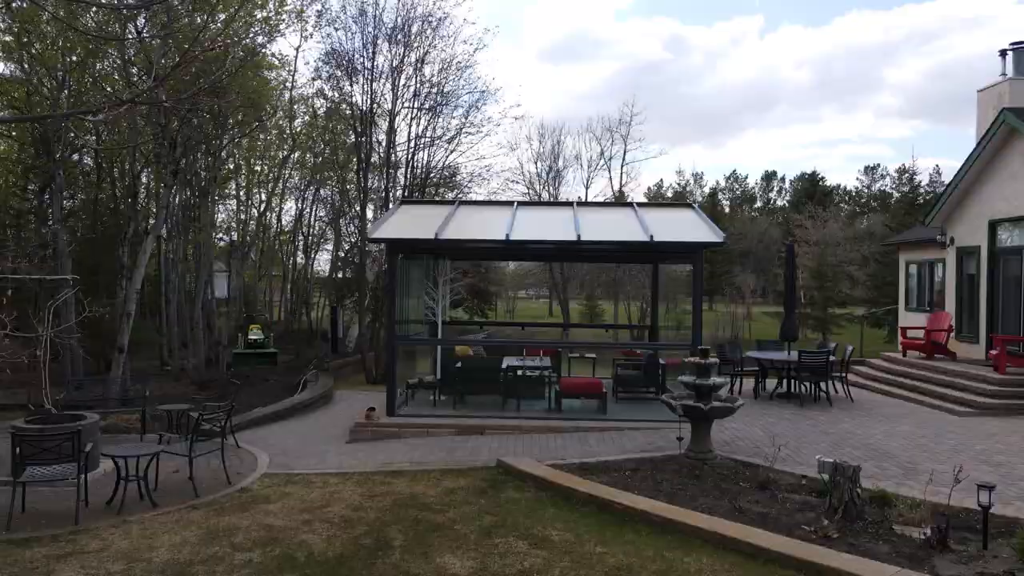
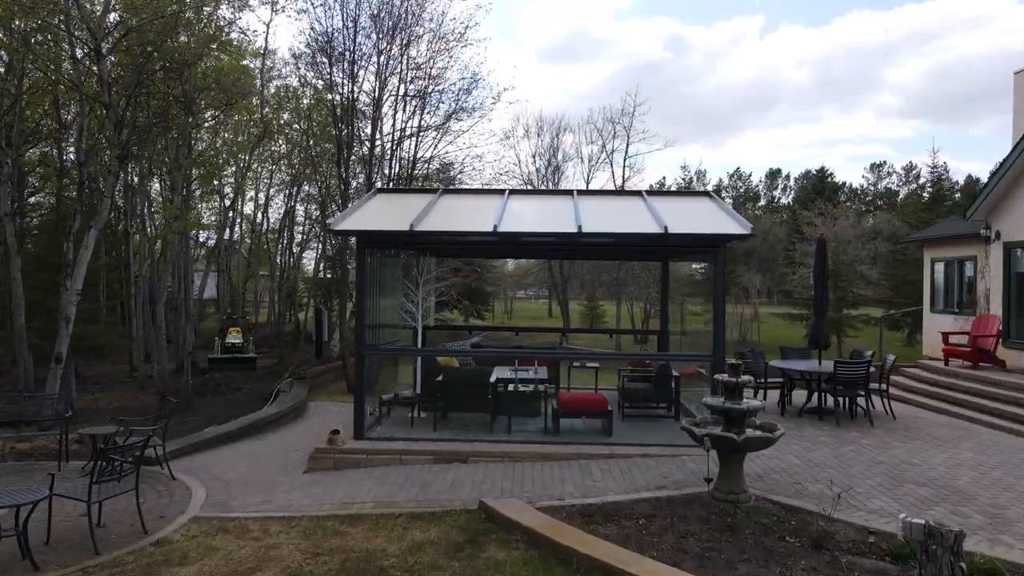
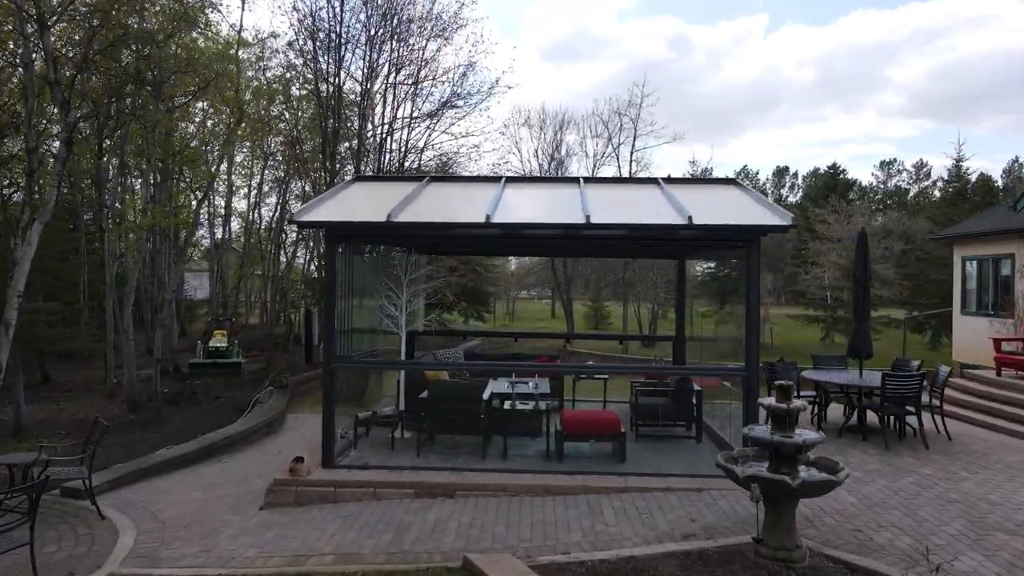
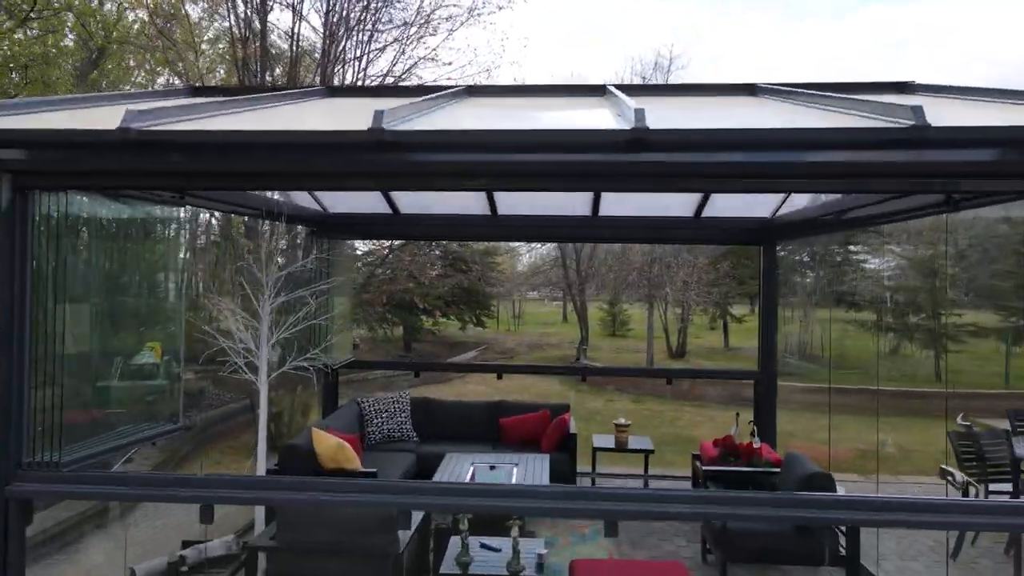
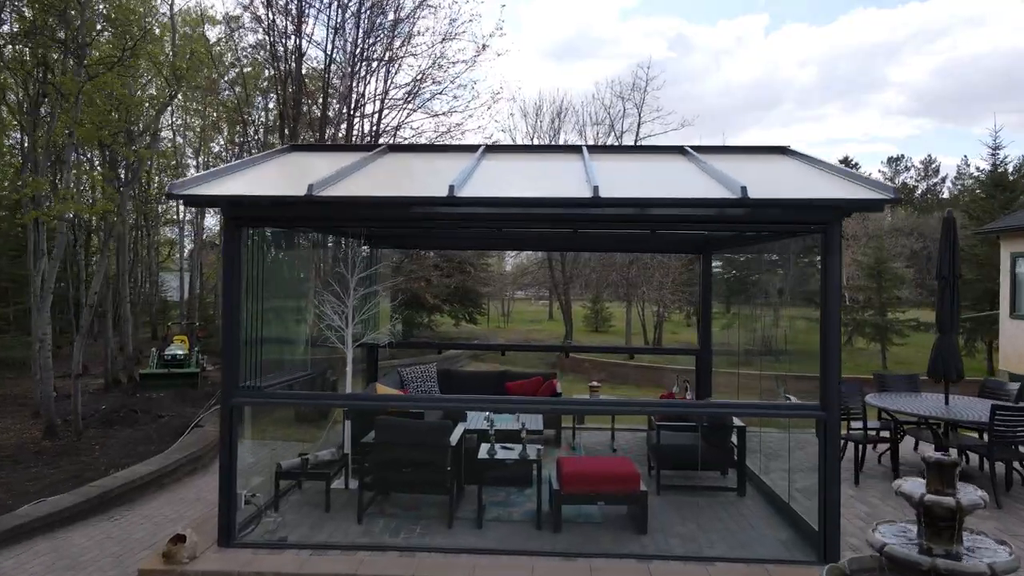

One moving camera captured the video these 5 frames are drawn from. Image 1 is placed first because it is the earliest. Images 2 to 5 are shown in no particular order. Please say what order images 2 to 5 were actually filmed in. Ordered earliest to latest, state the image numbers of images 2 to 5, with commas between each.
2, 3, 5, 4
